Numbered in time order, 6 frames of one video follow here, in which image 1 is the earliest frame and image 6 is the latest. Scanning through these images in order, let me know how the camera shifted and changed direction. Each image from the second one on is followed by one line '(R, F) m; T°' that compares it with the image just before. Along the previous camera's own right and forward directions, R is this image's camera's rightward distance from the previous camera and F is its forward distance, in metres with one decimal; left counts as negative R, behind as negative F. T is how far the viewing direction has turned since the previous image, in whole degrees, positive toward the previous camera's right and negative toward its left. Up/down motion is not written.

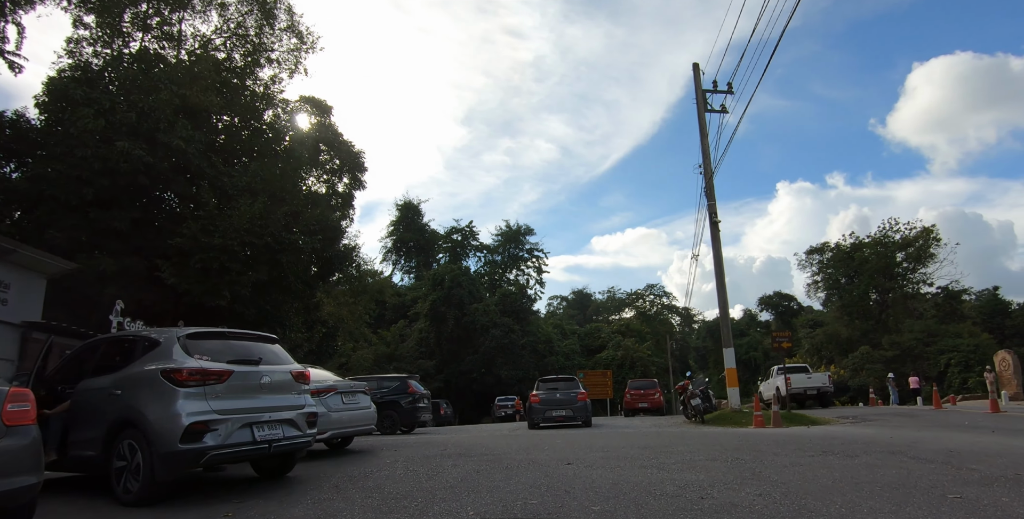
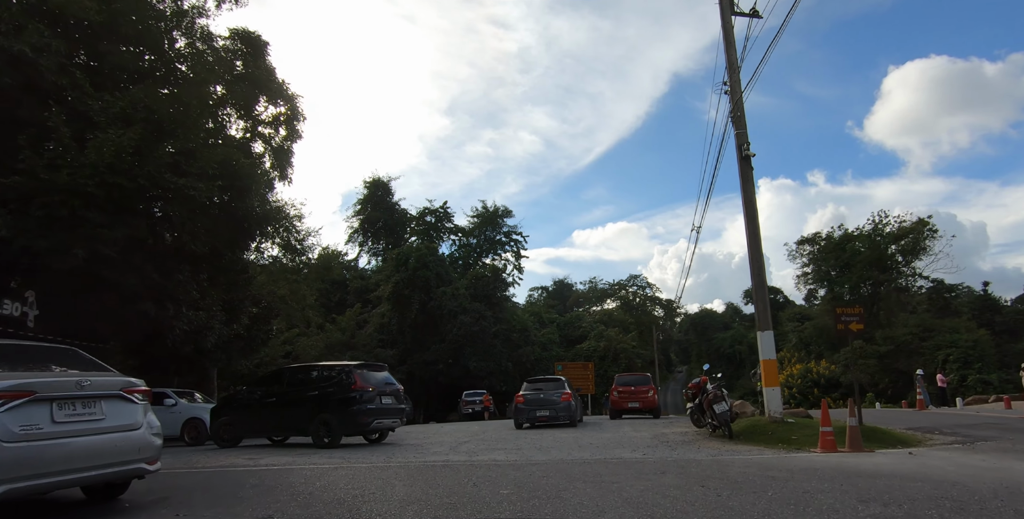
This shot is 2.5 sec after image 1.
(+0.4, +3.3) m; +2°
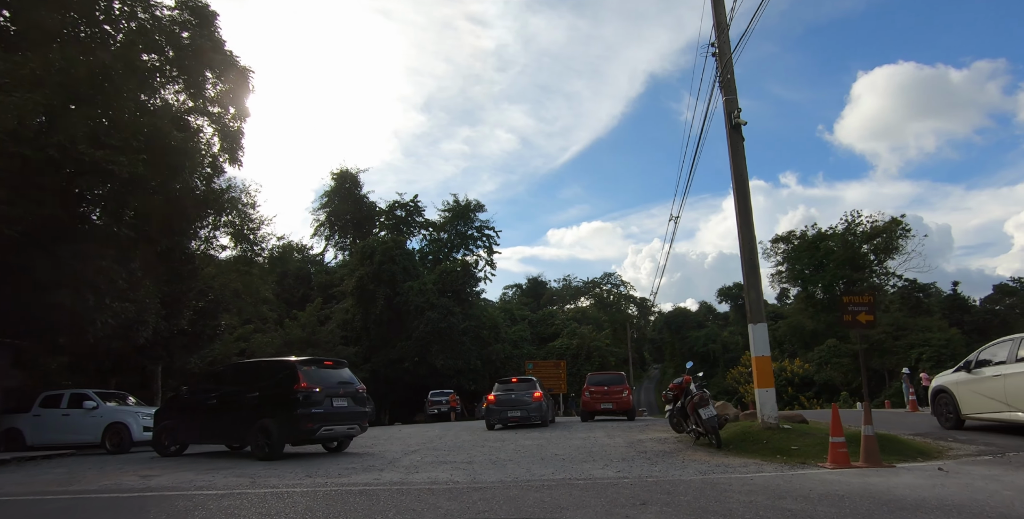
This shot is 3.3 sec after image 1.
(+0.2, +1.2) m; +2°
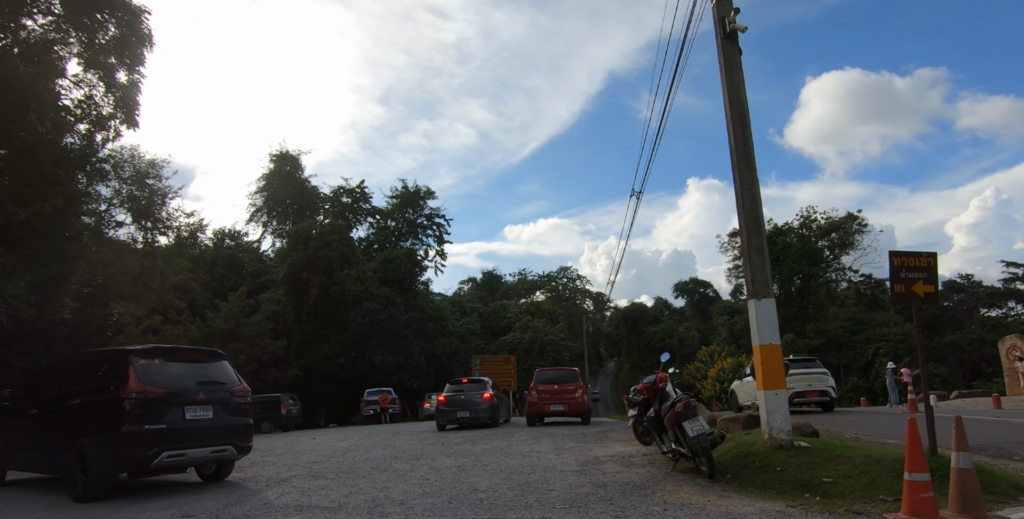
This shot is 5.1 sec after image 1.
(+0.4, +2.1) m; +4°
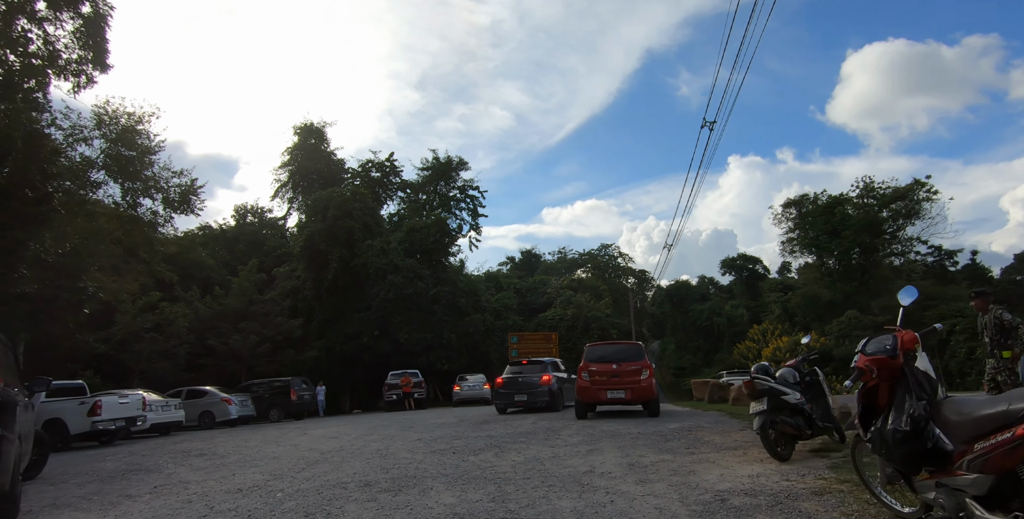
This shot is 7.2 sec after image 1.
(0.0, +2.7) m; -3°
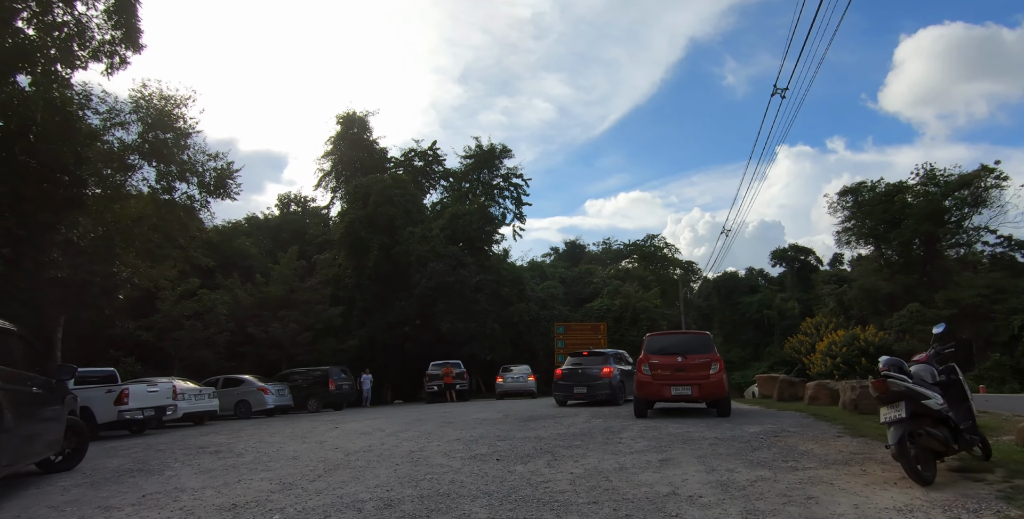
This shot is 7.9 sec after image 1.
(-0.1, +0.9) m; -4°
